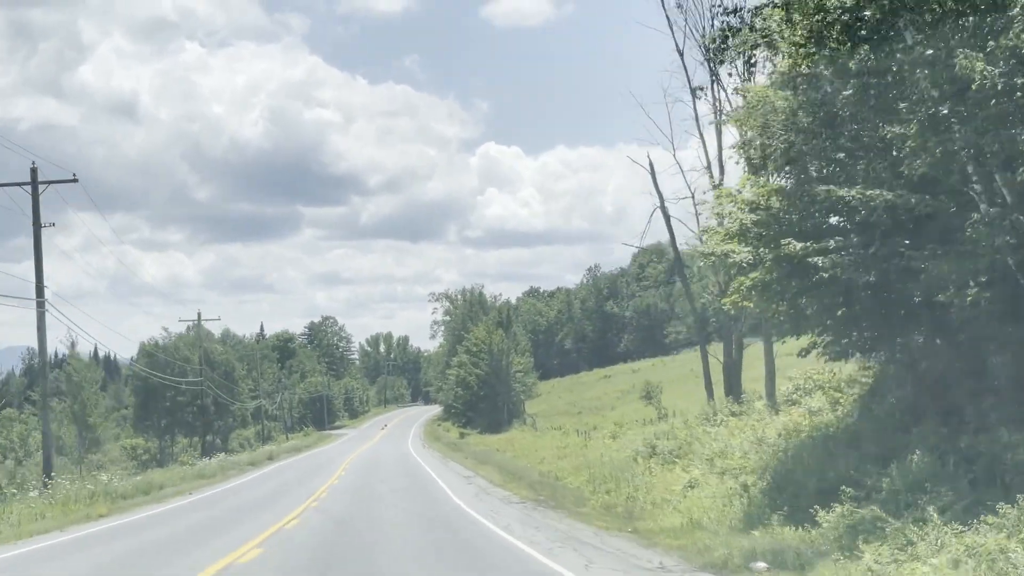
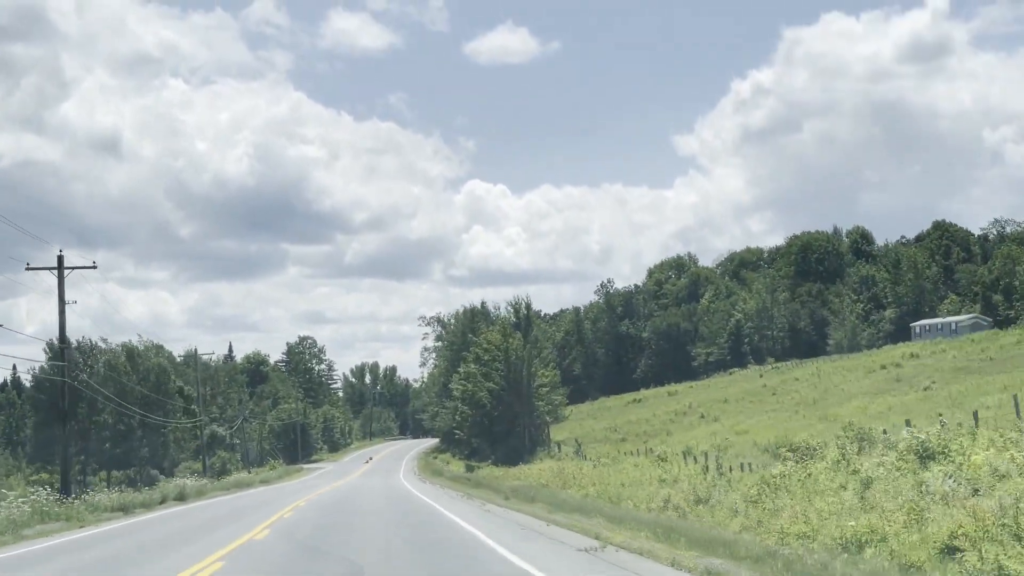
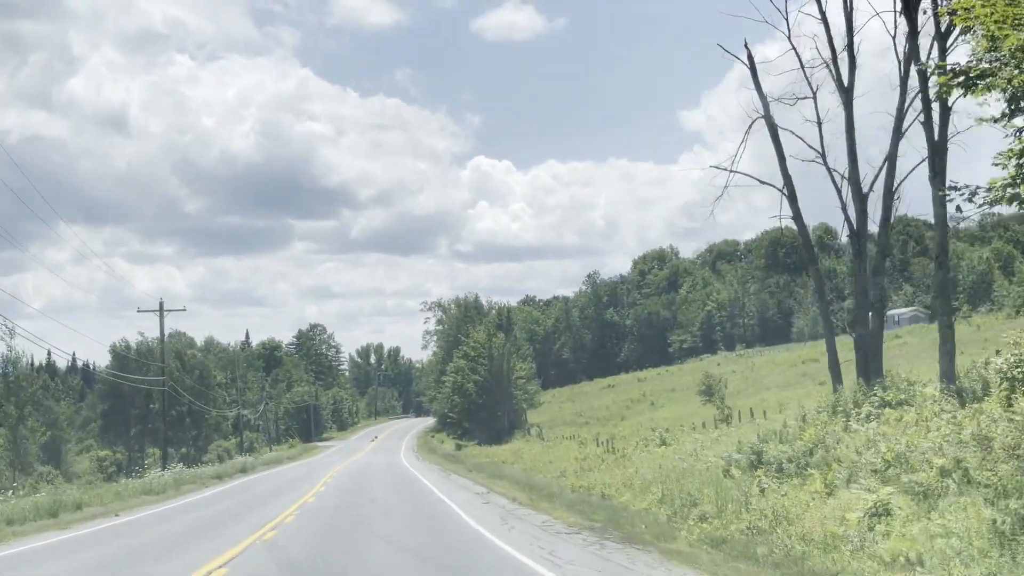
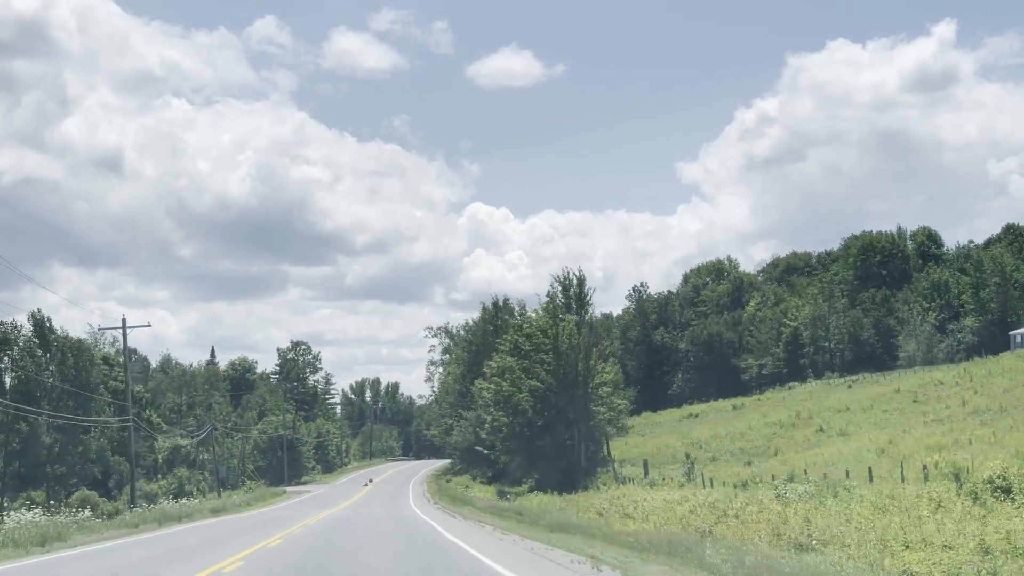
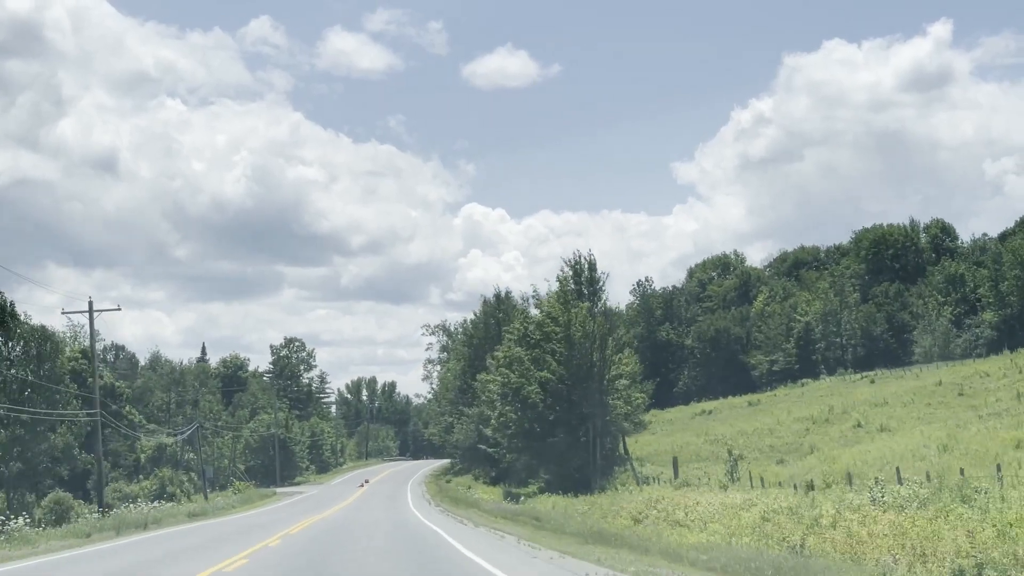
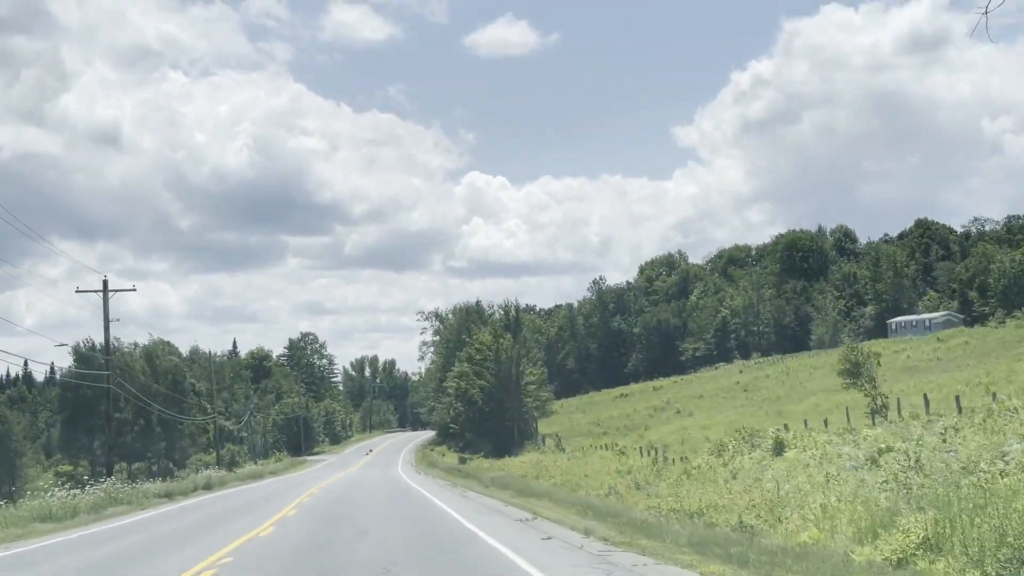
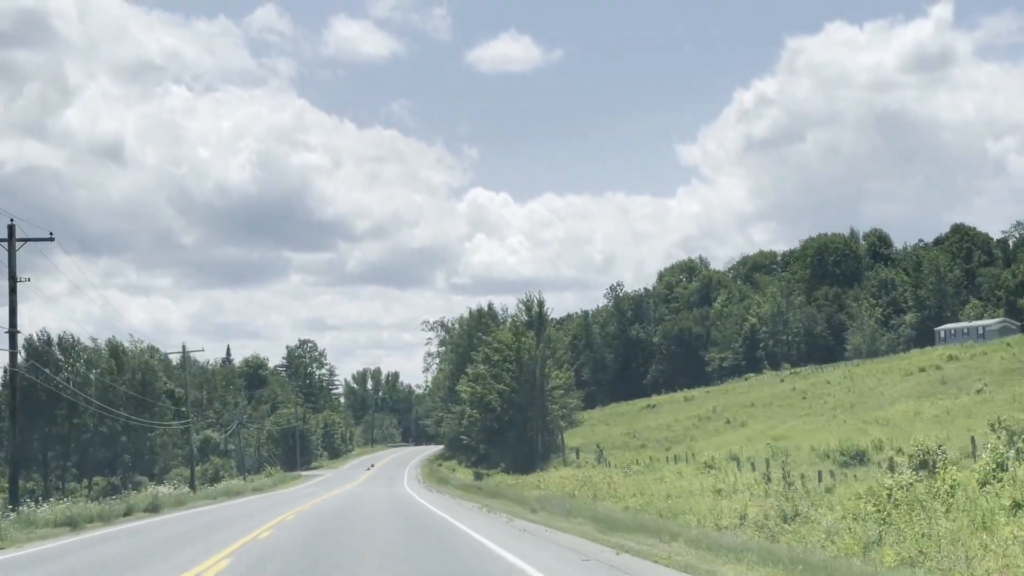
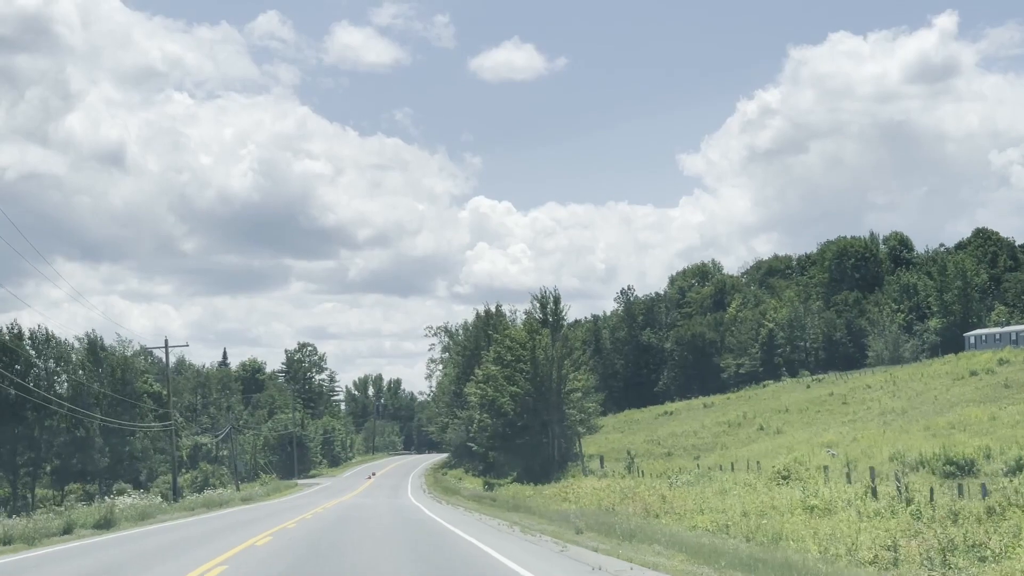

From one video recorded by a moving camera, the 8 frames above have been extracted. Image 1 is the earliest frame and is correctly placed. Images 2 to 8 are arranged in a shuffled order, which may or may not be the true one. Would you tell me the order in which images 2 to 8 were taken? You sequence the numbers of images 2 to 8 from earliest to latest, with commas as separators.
3, 6, 2, 7, 8, 4, 5
